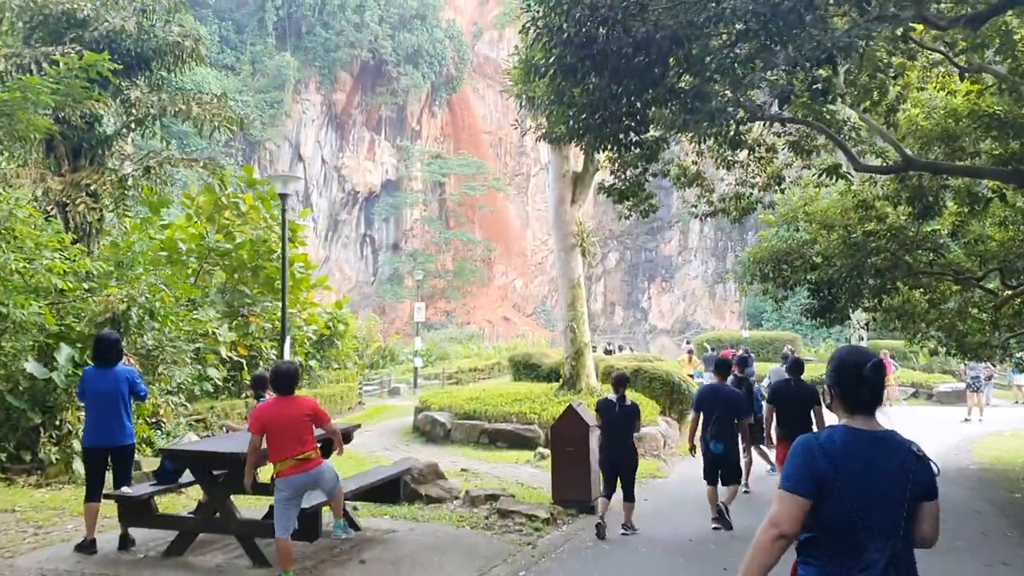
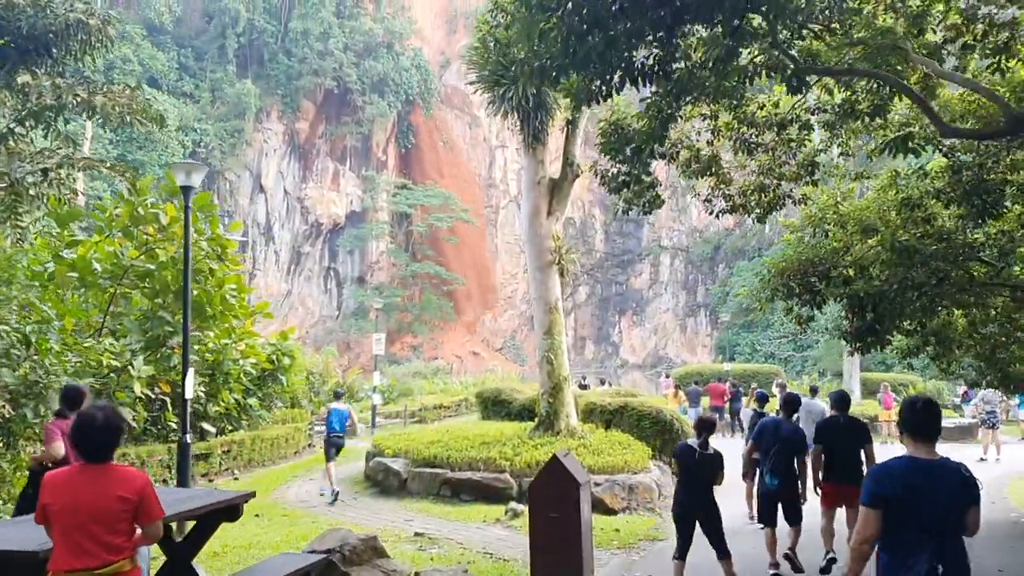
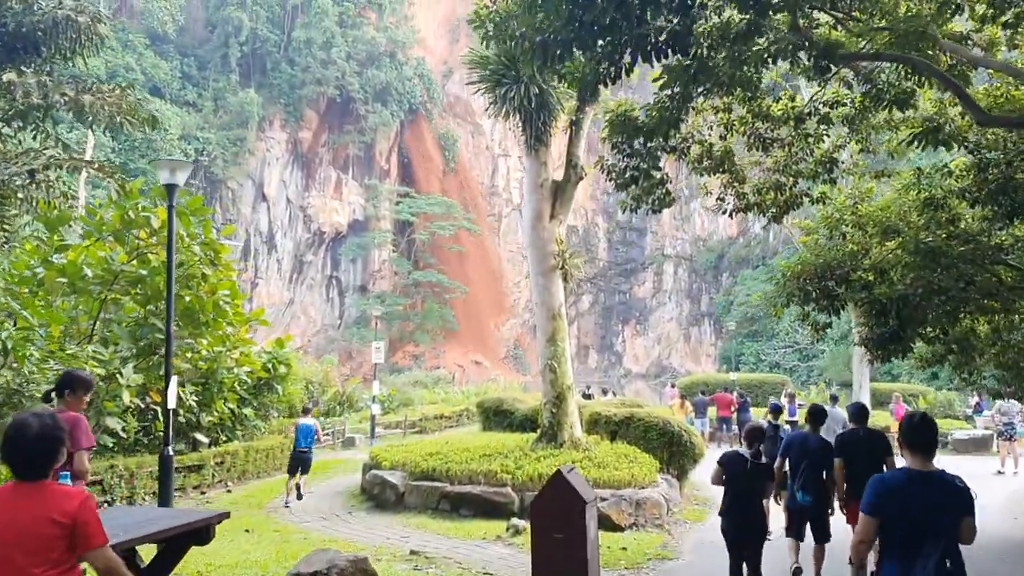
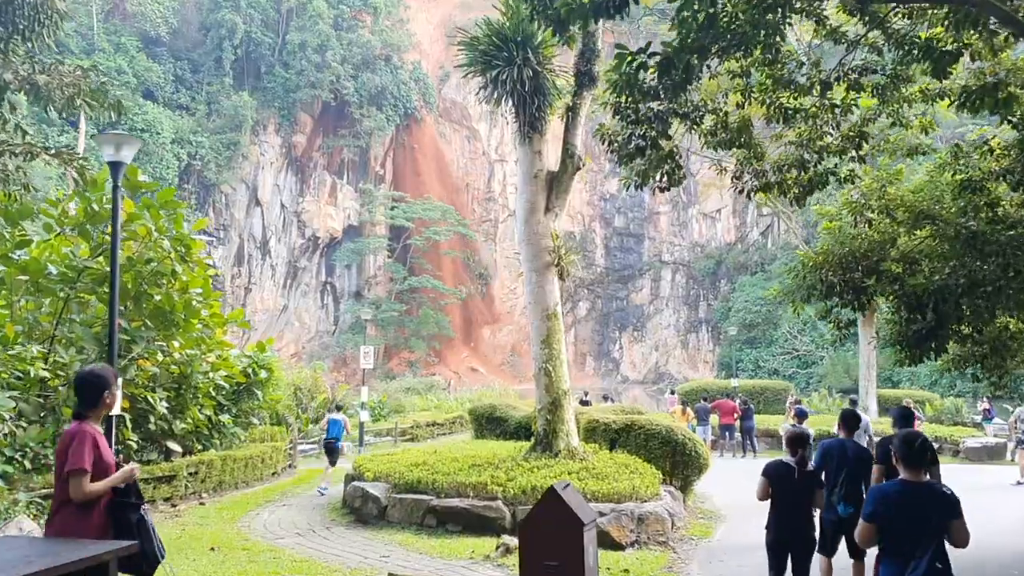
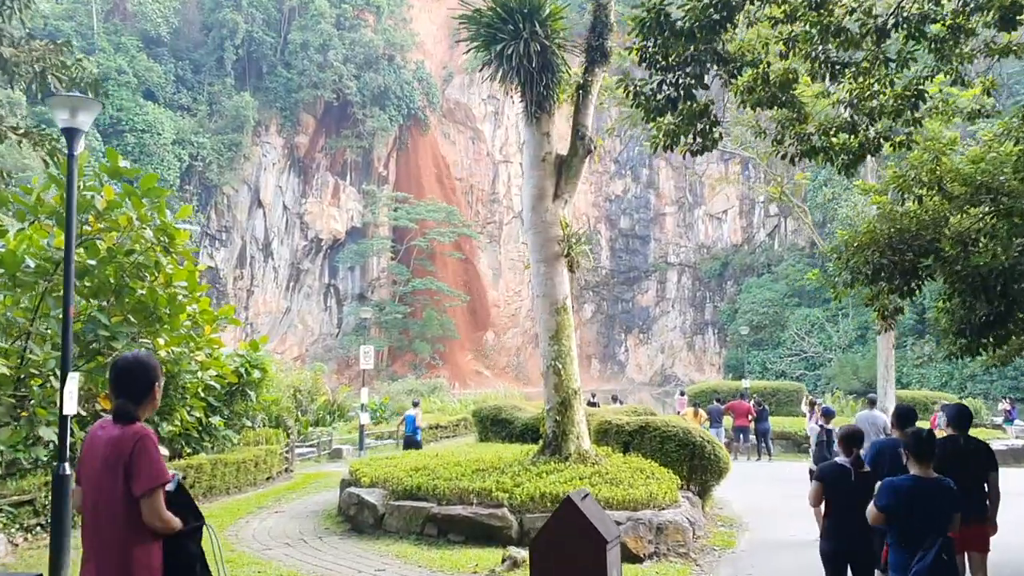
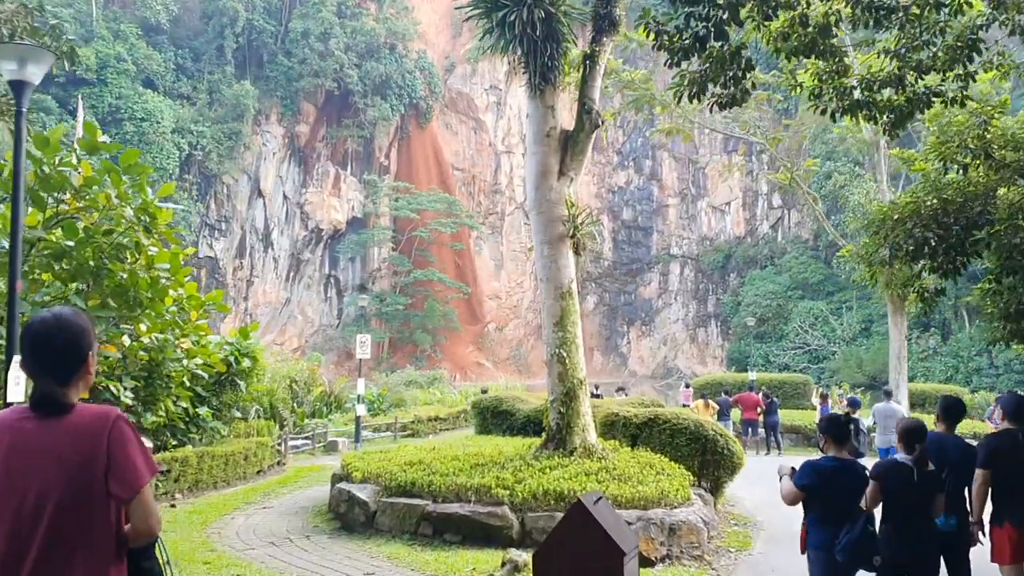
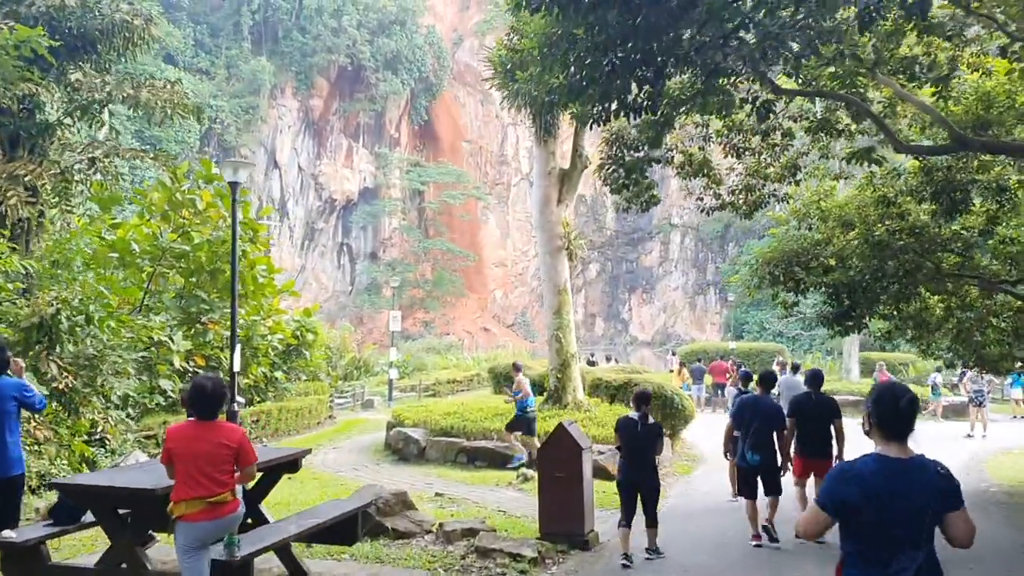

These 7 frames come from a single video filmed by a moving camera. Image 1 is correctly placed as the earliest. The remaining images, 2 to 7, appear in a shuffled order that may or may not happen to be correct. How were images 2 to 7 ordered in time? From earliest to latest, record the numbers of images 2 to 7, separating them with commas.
7, 2, 3, 4, 5, 6
